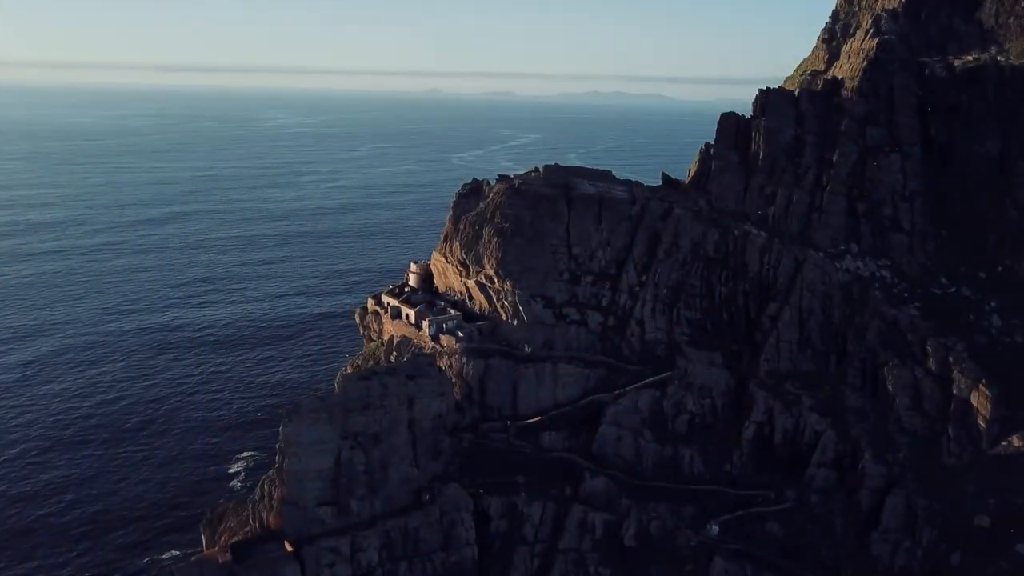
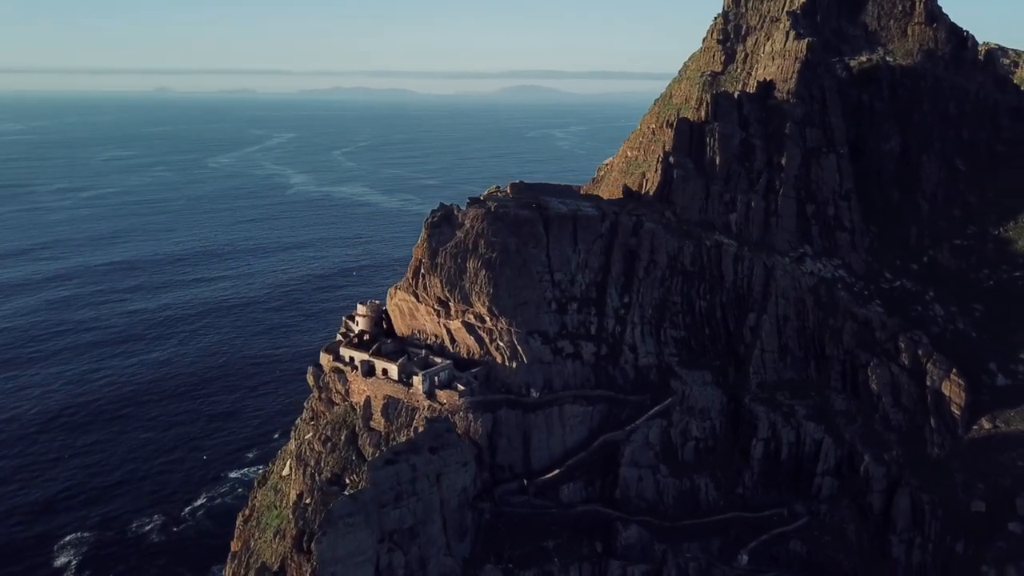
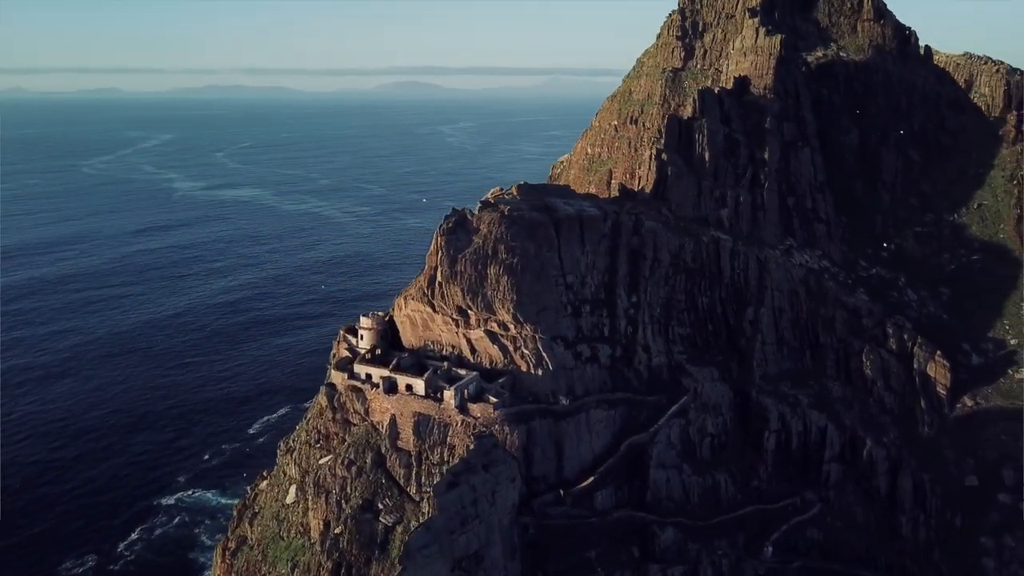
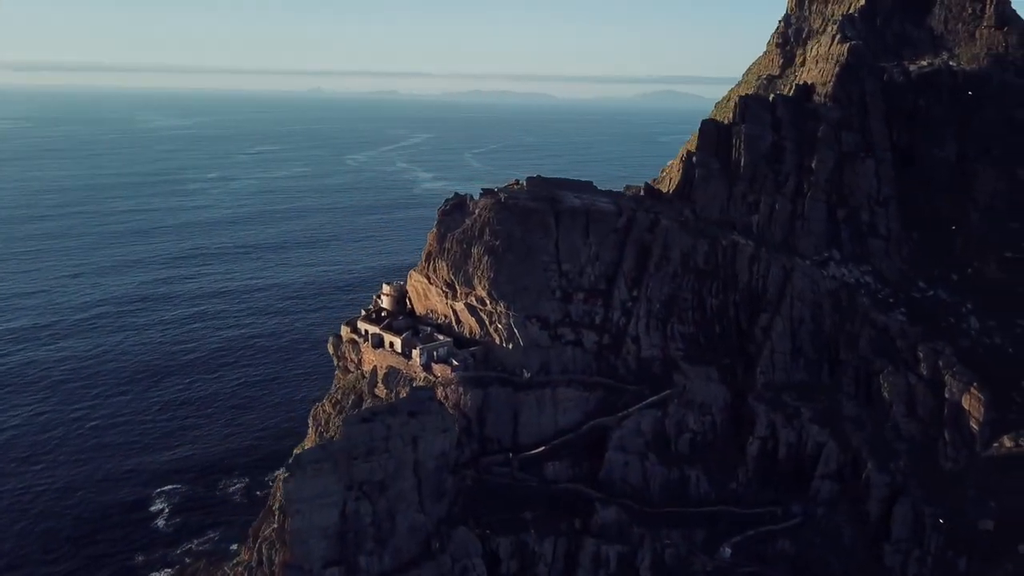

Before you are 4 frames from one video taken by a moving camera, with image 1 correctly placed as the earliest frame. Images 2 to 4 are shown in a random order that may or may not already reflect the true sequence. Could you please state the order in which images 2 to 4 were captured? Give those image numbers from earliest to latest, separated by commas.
4, 2, 3
